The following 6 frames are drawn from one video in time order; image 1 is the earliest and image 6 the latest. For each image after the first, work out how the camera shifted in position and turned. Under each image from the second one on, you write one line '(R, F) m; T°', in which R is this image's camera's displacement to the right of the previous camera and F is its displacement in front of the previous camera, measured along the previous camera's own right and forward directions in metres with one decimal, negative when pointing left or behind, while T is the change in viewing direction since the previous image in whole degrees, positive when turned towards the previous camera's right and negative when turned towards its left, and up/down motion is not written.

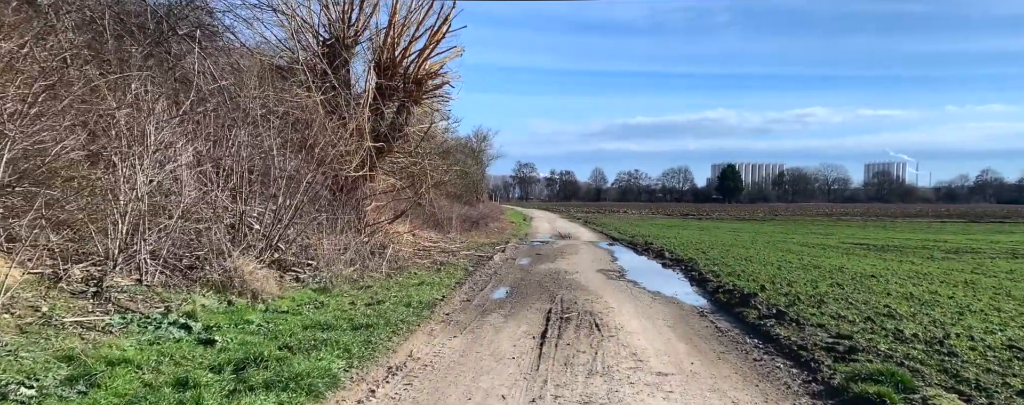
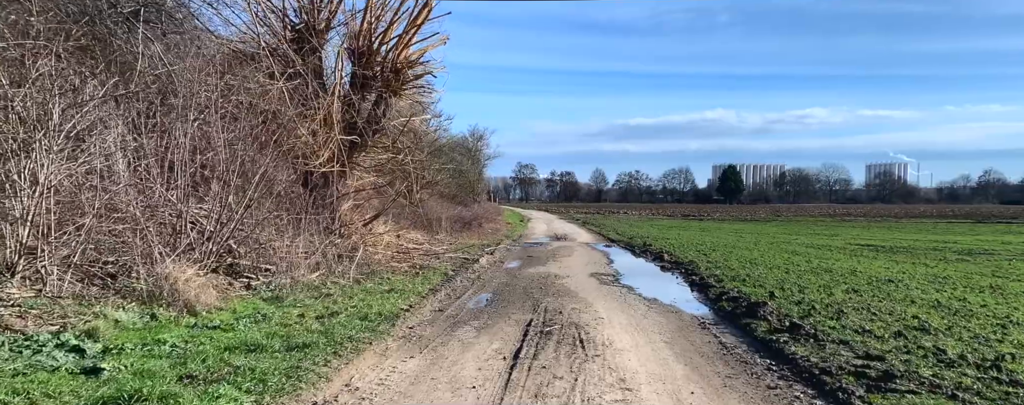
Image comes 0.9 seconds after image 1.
(+0.3, +1.1) m; 0°
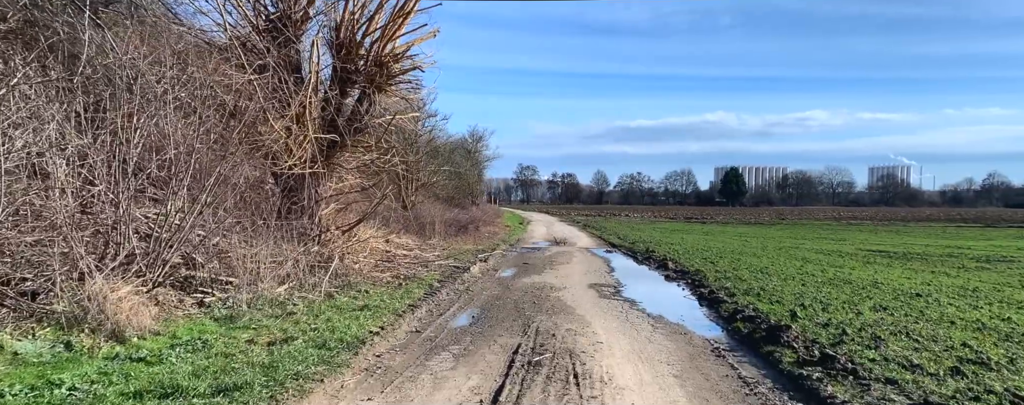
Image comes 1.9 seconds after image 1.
(+0.2, +1.0) m; 0°
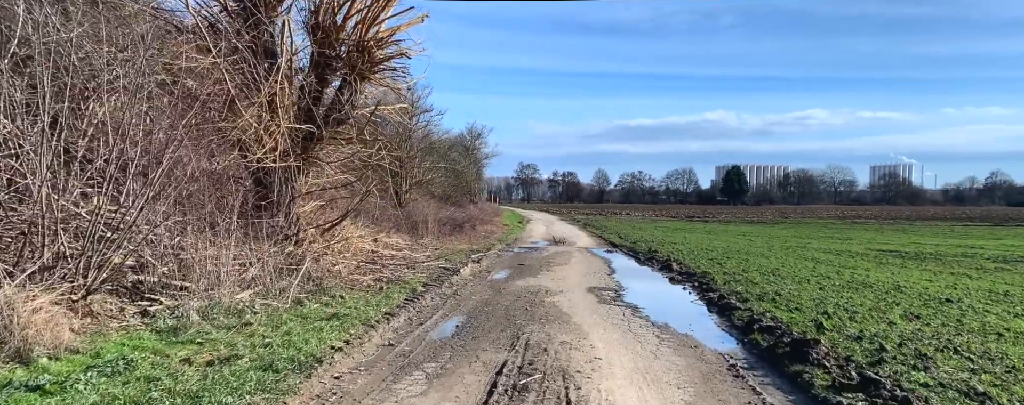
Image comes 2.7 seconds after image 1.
(+0.1, +1.0) m; 0°
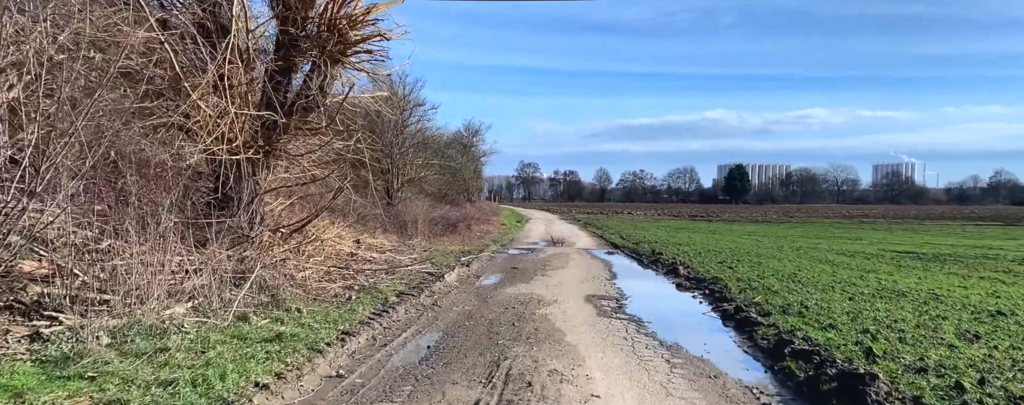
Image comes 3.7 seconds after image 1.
(+0.2, +1.3) m; 0°
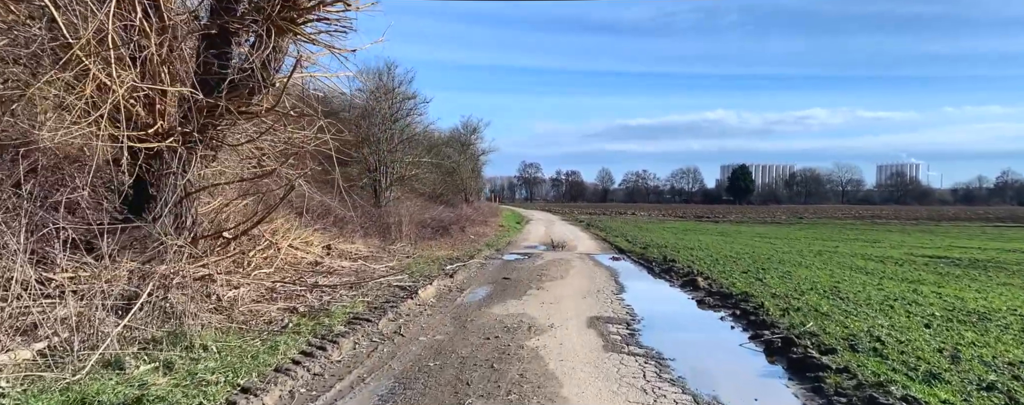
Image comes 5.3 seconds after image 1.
(+0.2, +2.1) m; 0°
